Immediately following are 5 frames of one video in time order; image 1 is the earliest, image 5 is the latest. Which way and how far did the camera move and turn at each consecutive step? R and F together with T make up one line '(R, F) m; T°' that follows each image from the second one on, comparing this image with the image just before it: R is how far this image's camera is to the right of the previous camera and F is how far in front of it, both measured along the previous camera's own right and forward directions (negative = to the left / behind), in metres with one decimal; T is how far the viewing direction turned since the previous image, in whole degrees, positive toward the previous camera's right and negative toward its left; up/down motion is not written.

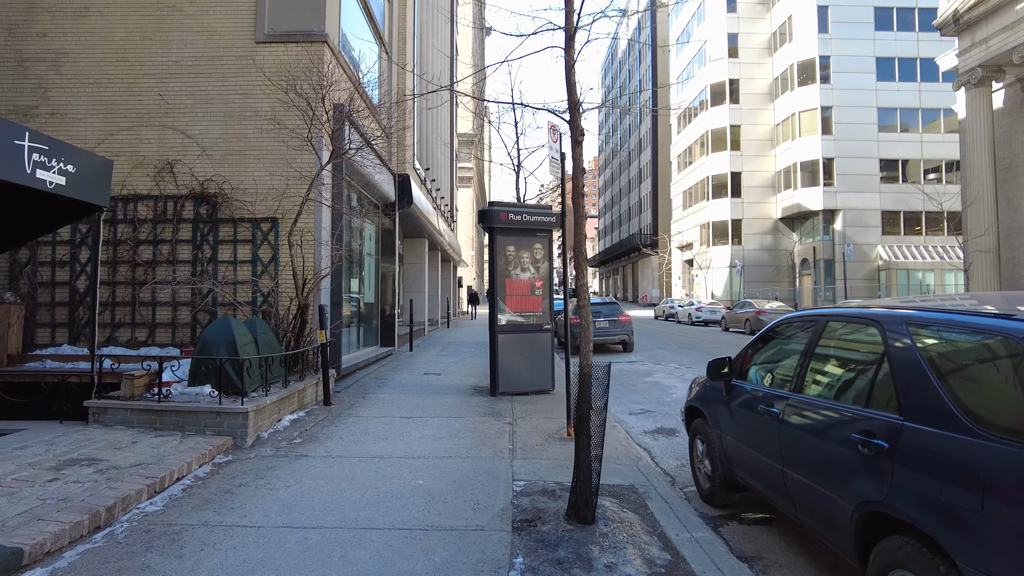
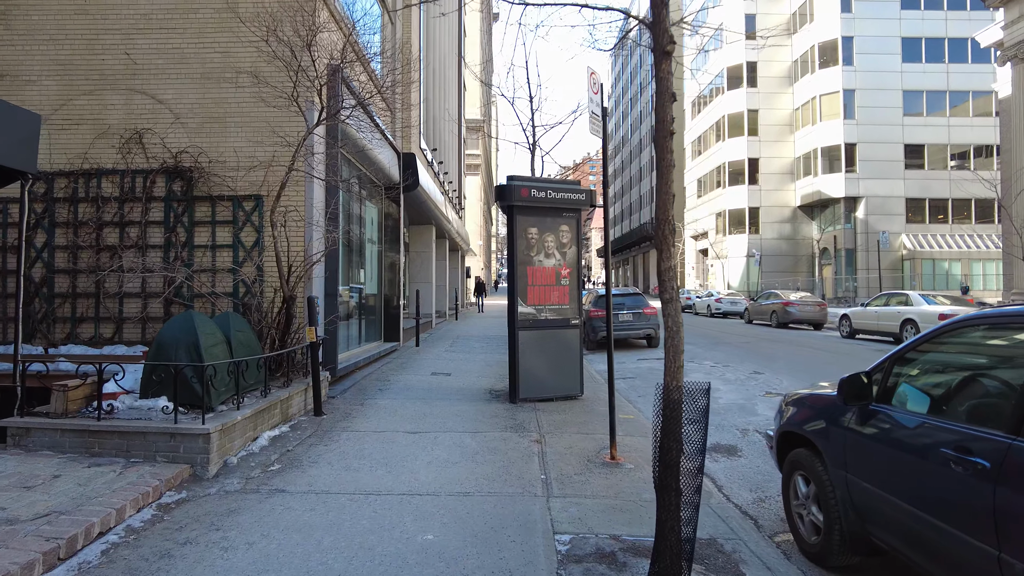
(-0.2, +1.3) m; -1°
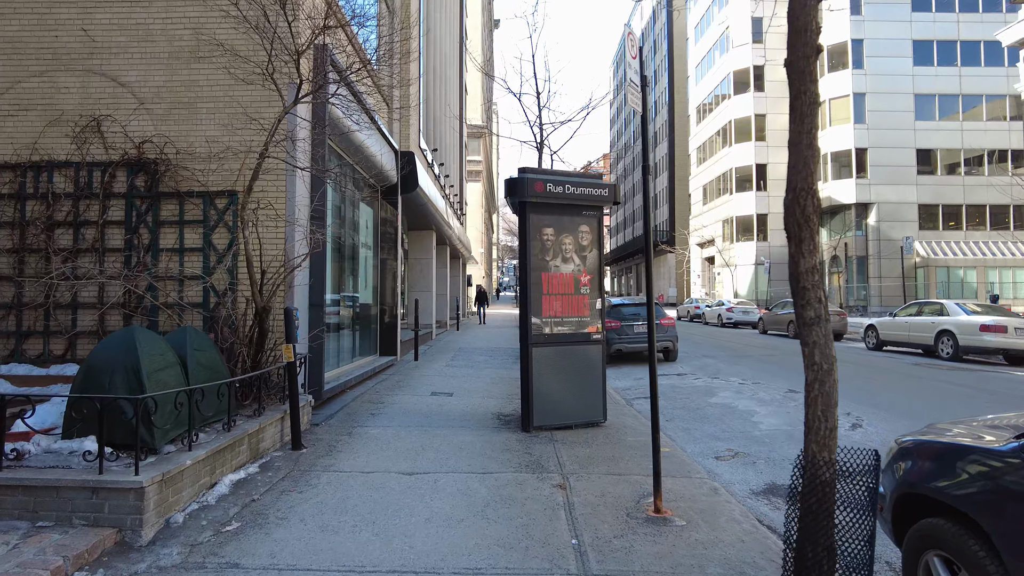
(-0.1, +1.1) m; 0°
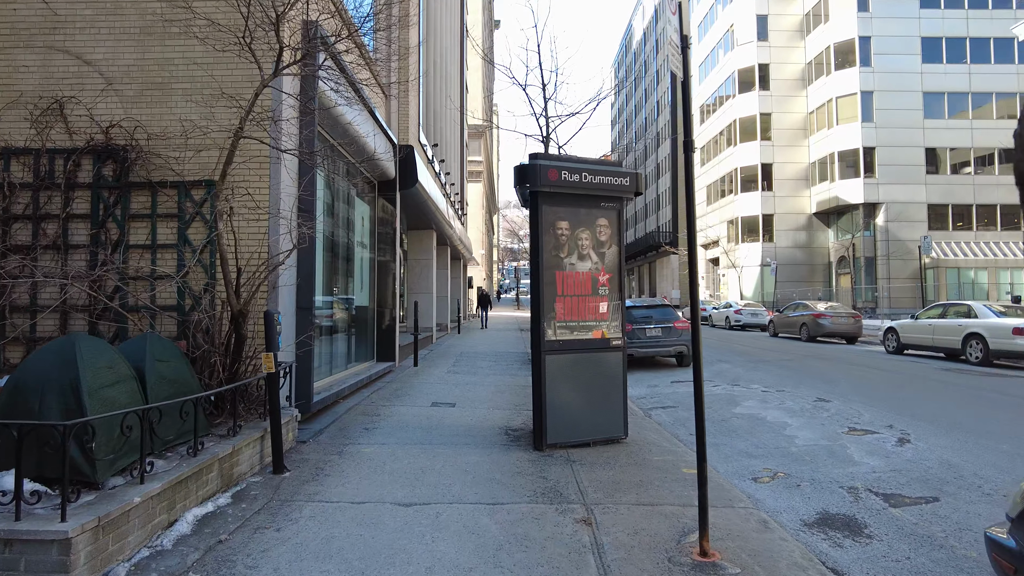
(-0.1, +0.7) m; 0°
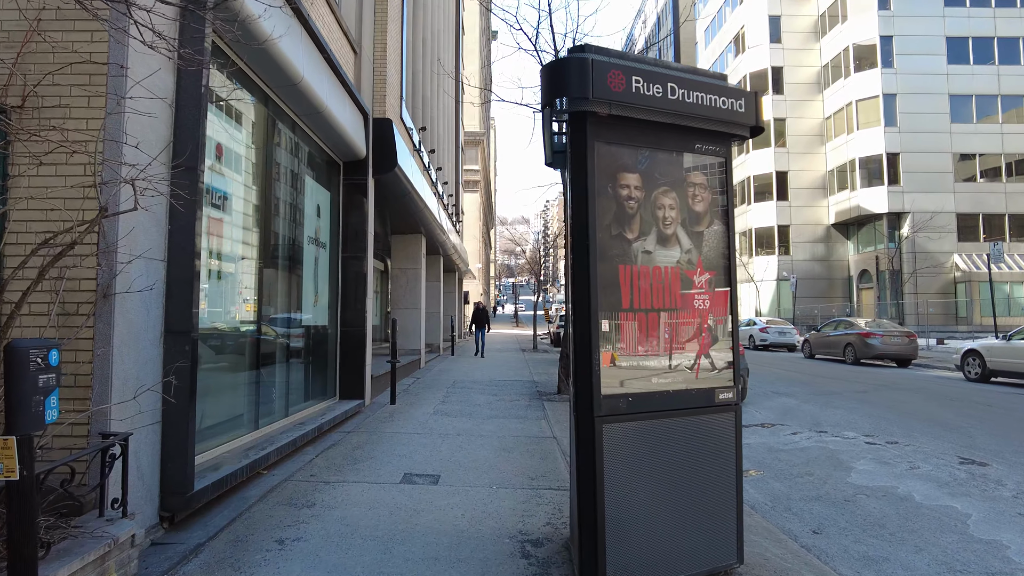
(-0.1, +2.8) m; 0°
